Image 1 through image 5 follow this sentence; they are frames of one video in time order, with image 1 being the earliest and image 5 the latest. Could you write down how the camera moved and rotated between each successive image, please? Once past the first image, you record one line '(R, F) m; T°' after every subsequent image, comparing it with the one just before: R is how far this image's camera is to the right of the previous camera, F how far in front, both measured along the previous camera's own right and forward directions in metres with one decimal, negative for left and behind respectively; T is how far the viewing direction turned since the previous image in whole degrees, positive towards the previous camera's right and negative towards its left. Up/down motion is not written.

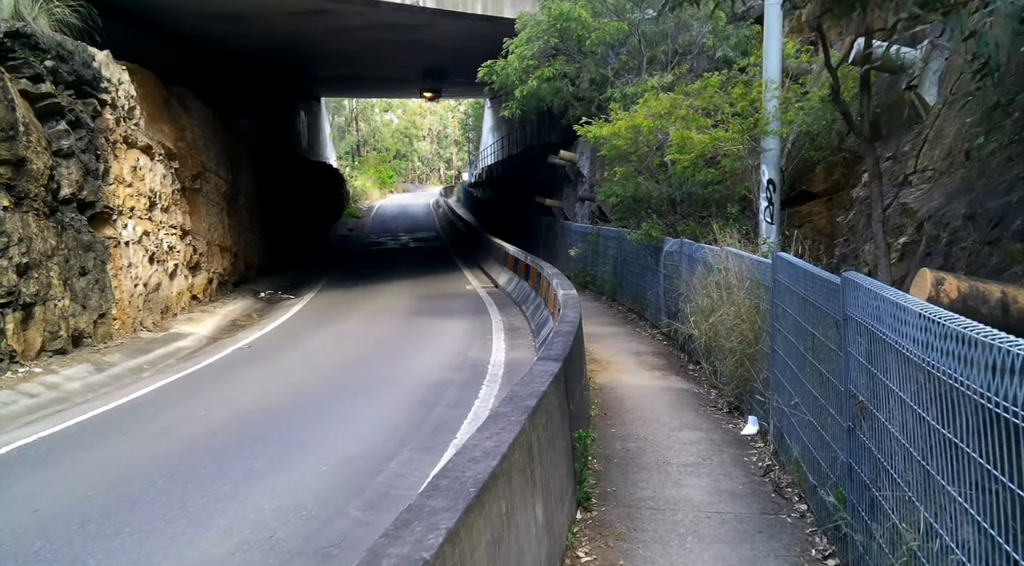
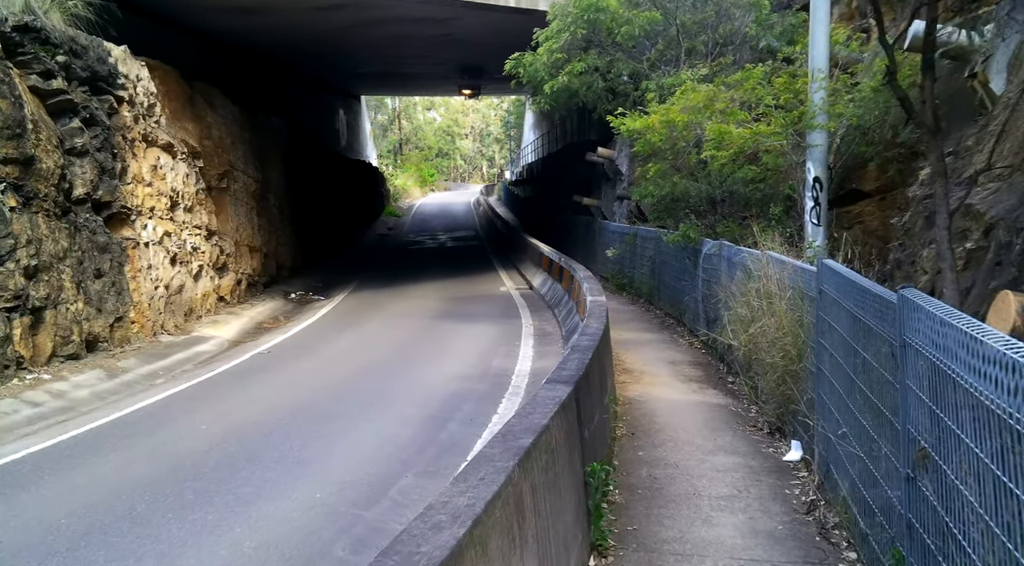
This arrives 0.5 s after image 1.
(+0.2, +0.7) m; -2°
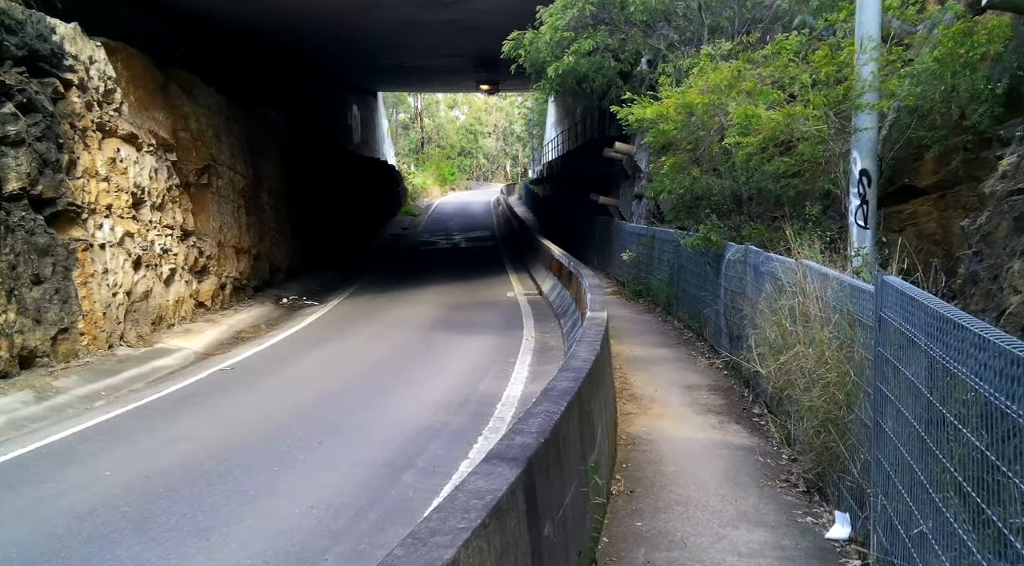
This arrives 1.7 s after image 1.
(+0.4, +1.8) m; -1°
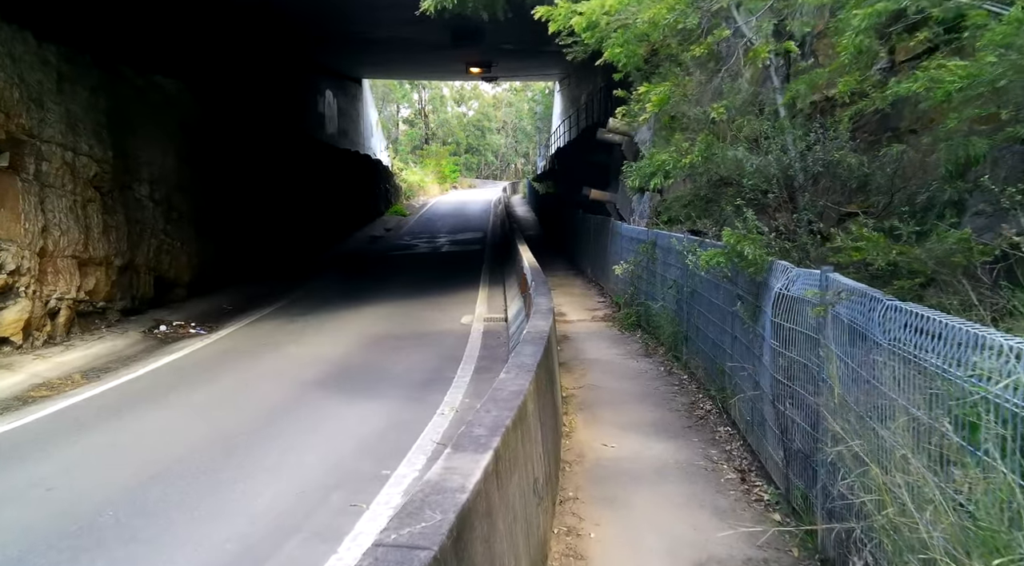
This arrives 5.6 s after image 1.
(+1.0, +5.8) m; -1°
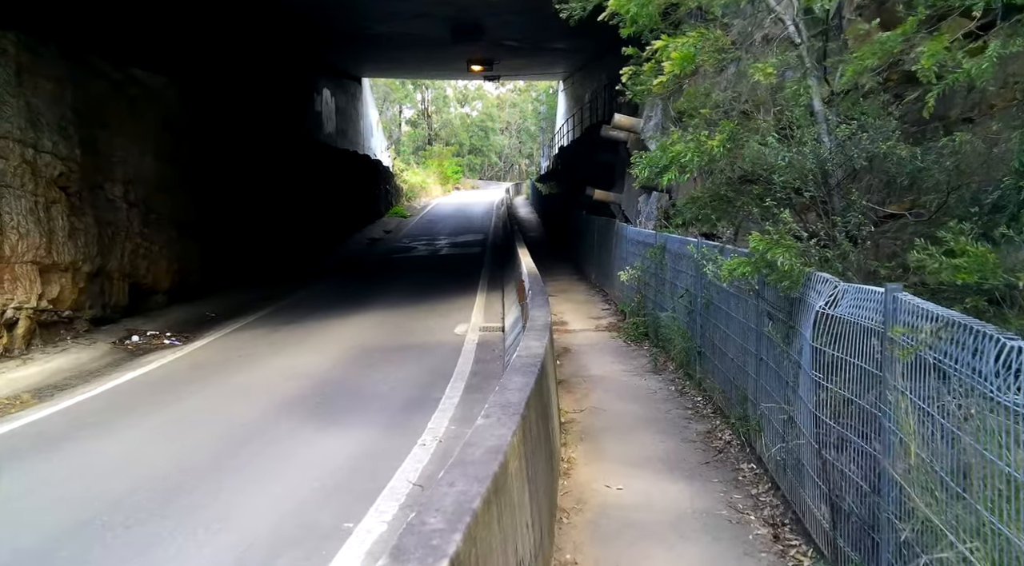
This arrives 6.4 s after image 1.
(+0.1, +1.1) m; 0°
